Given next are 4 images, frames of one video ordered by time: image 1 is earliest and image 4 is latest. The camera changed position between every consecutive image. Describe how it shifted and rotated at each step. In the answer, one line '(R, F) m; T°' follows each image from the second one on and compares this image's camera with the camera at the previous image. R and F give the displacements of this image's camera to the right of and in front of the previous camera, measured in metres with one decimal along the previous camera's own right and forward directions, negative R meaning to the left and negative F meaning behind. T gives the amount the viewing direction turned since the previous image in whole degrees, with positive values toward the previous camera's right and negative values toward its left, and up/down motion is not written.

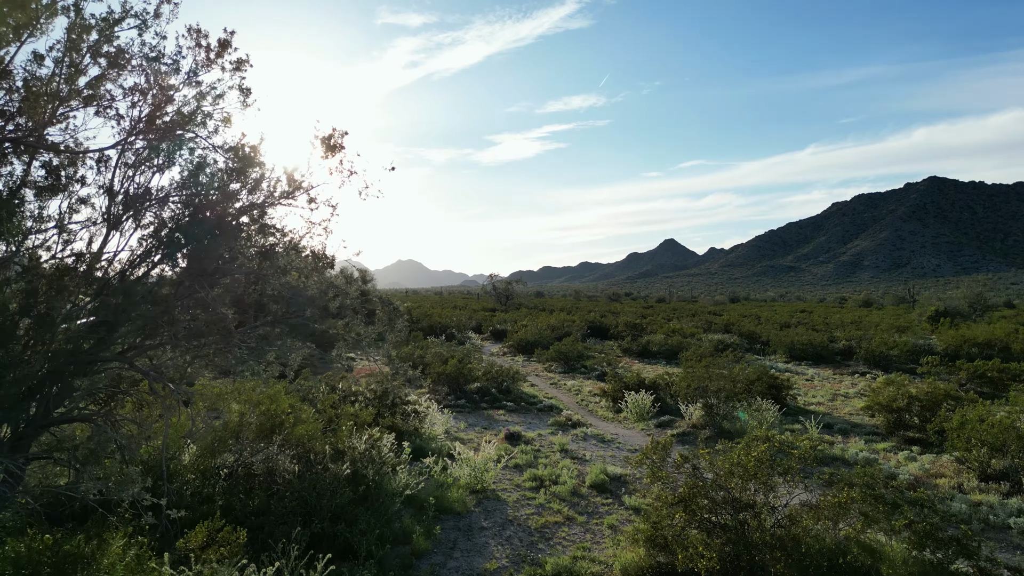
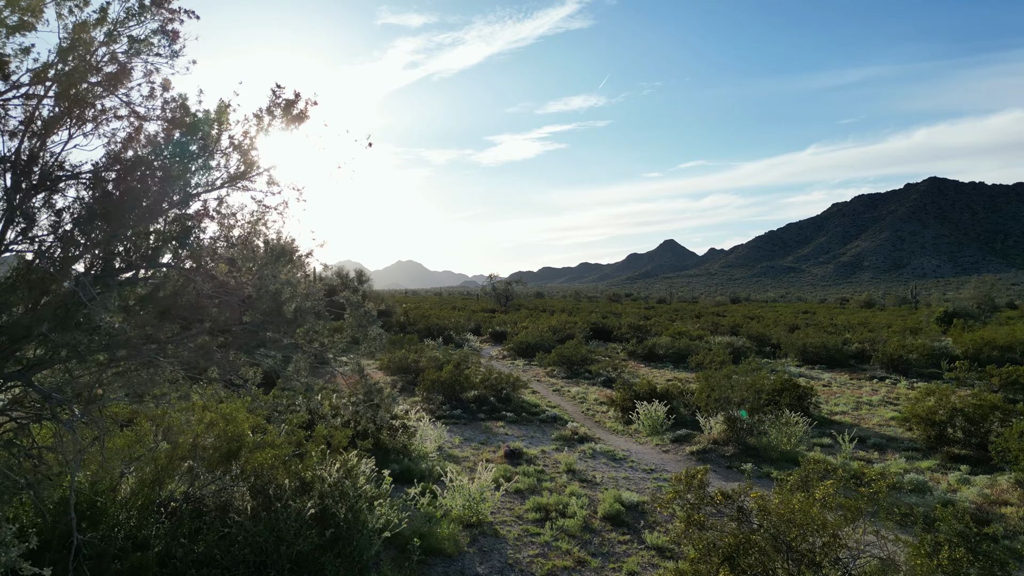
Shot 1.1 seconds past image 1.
(0.0, +1.1) m; 0°
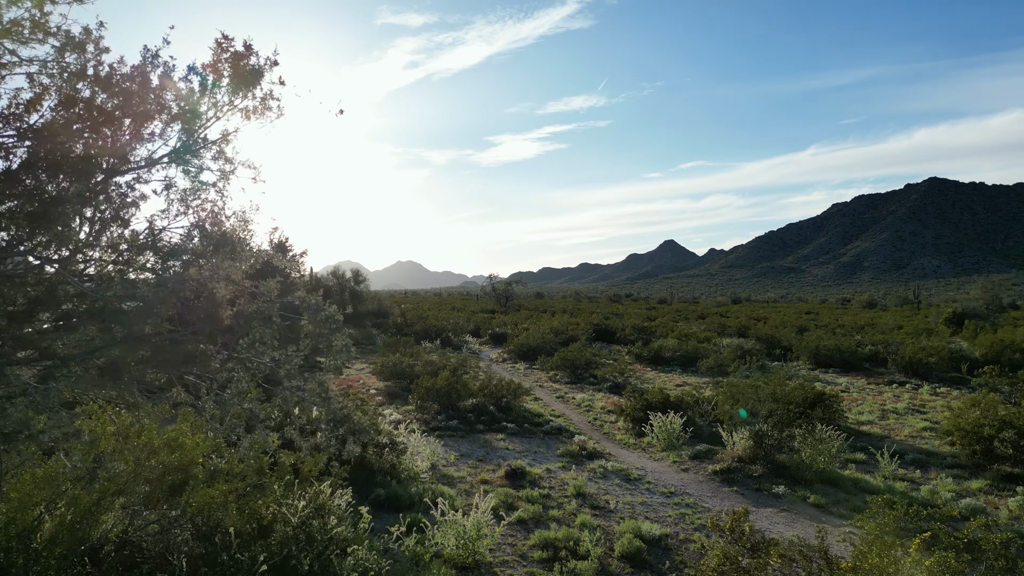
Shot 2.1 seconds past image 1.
(0.0, +1.0) m; 0°
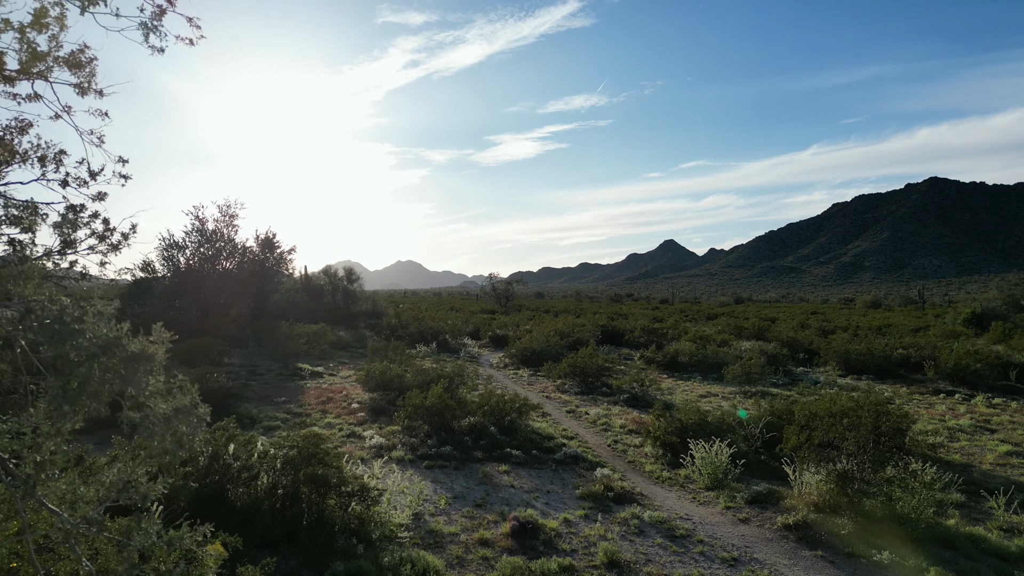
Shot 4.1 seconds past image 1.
(-0.1, +2.0) m; 0°
